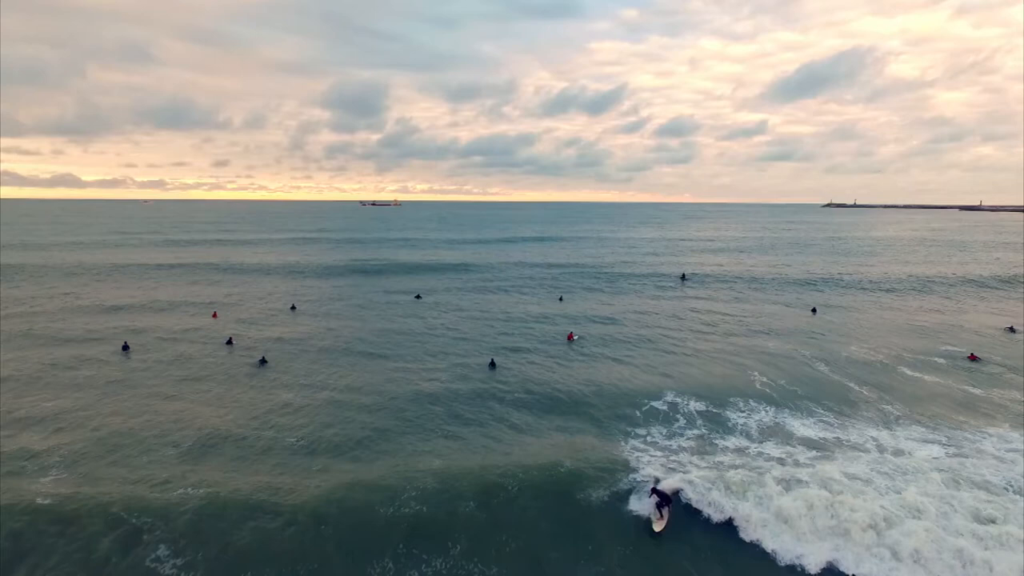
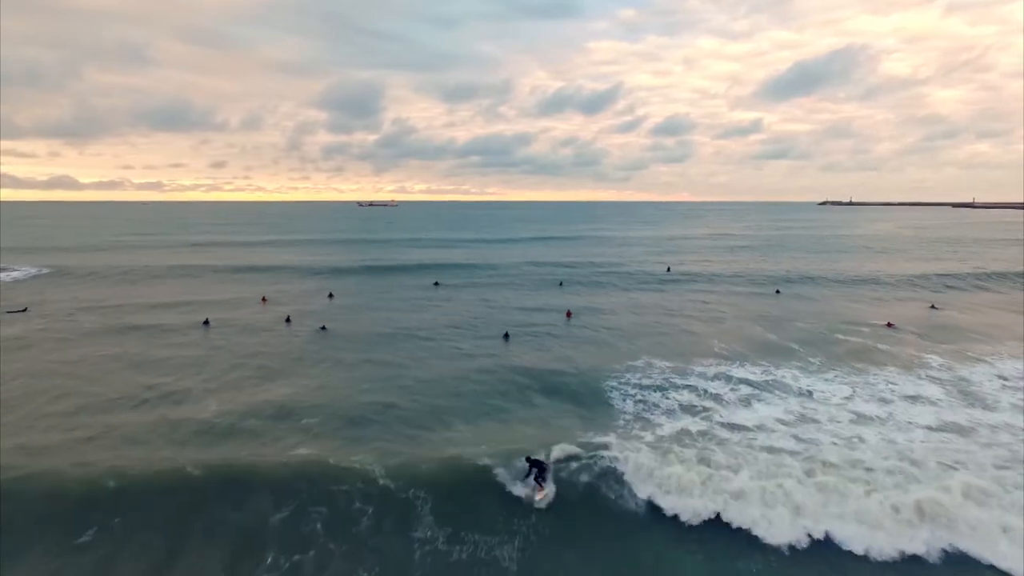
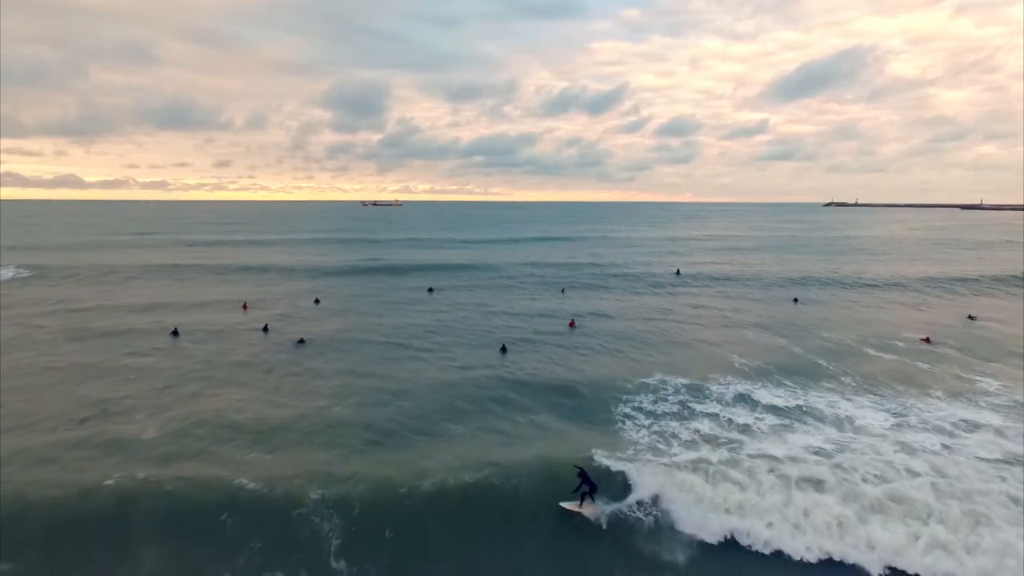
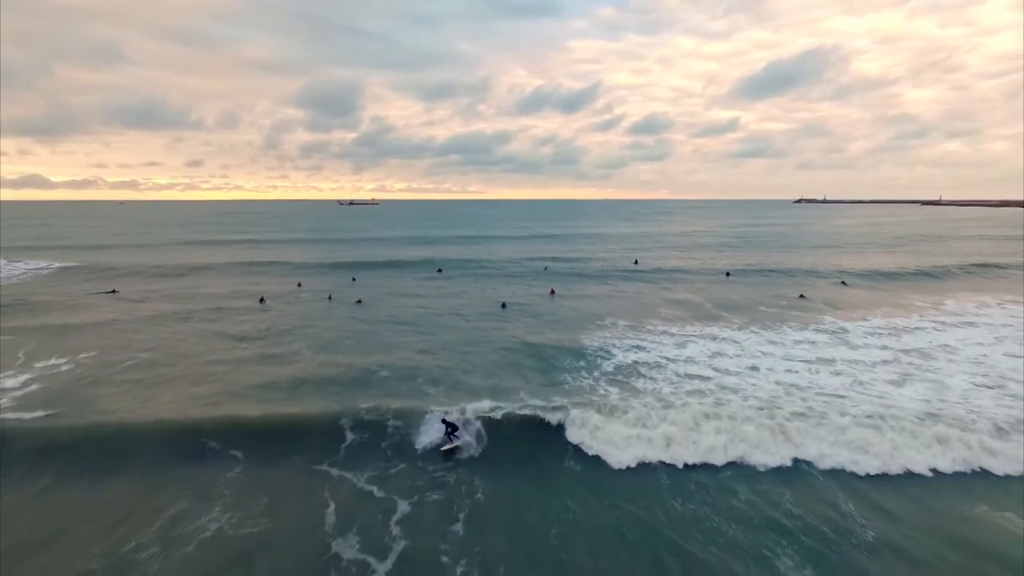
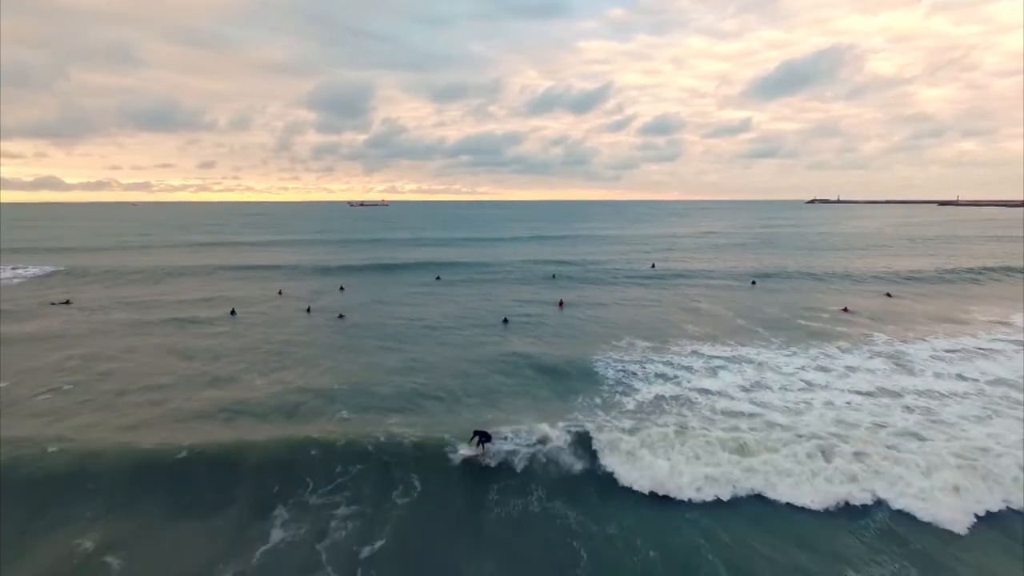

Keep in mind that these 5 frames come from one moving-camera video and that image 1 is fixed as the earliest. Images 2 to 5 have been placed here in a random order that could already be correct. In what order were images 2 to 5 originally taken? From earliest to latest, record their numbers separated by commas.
3, 2, 5, 4
